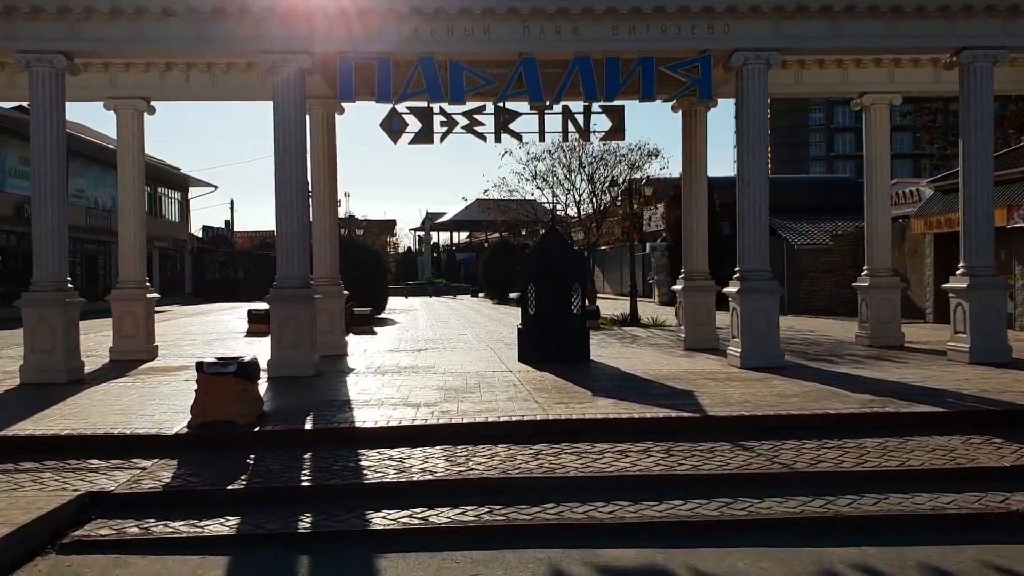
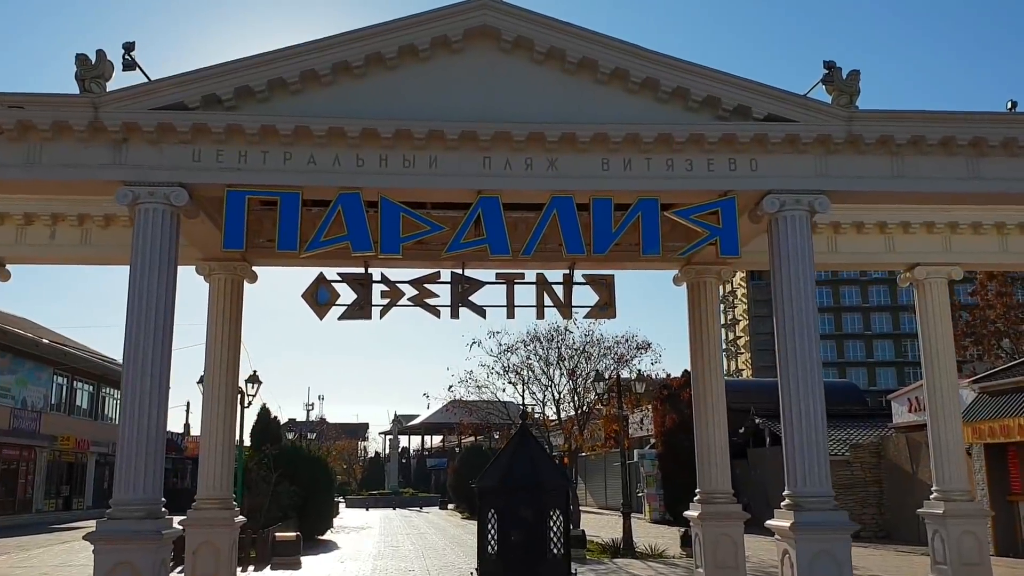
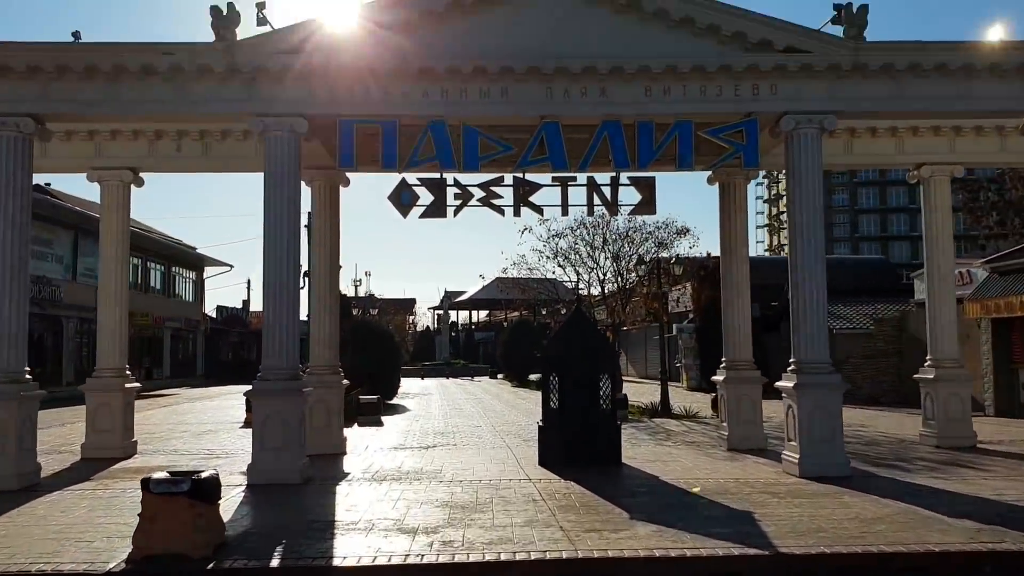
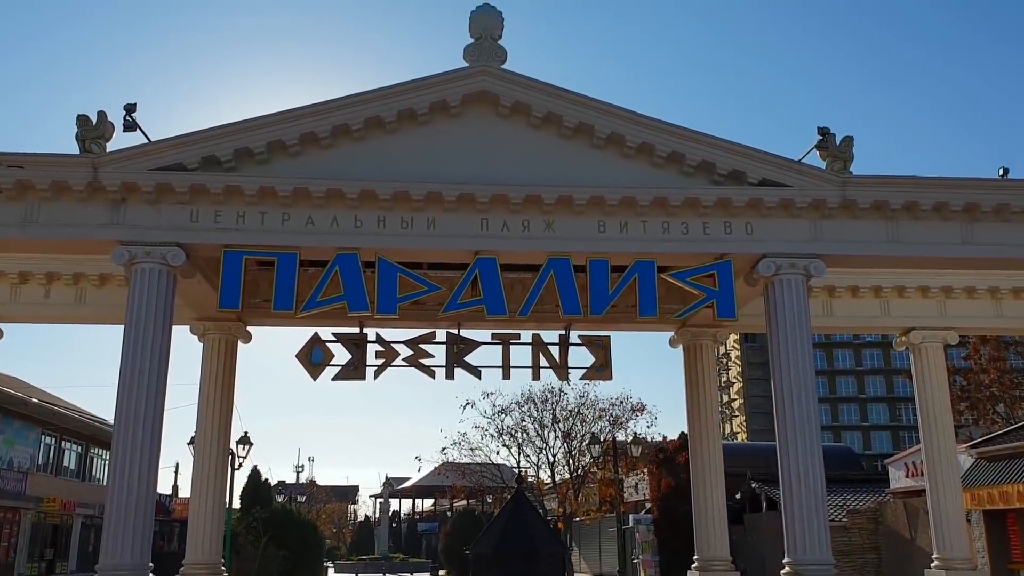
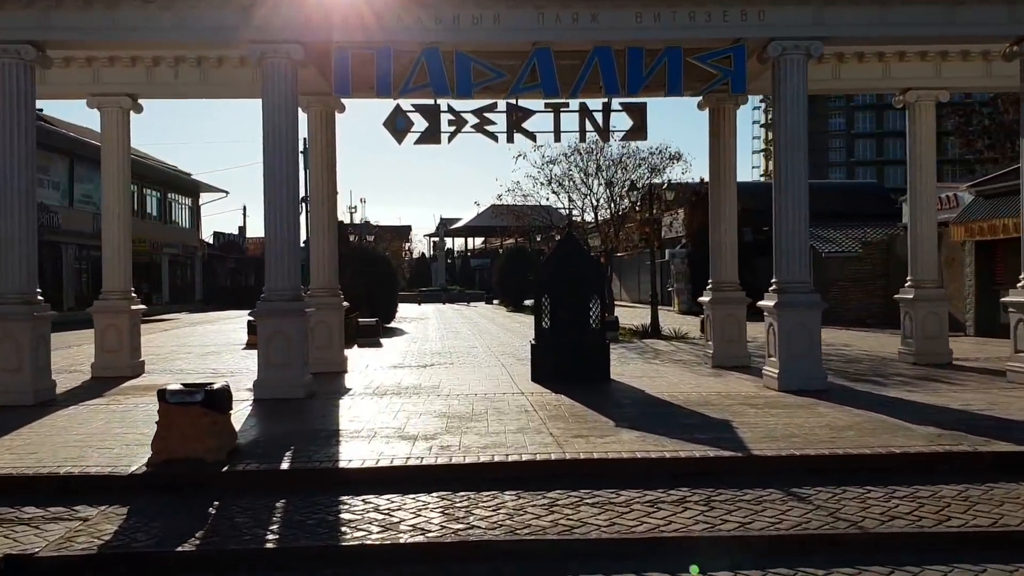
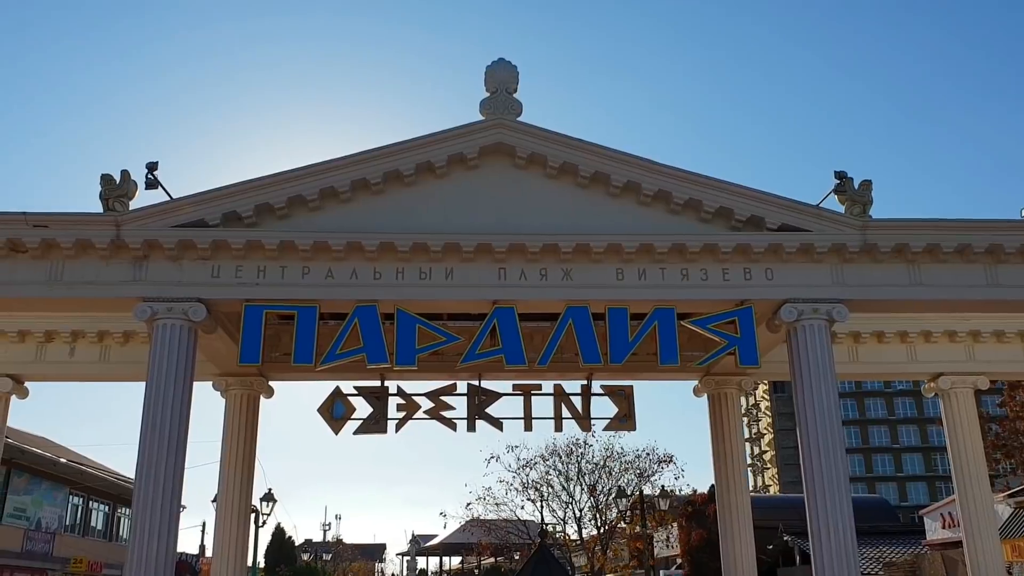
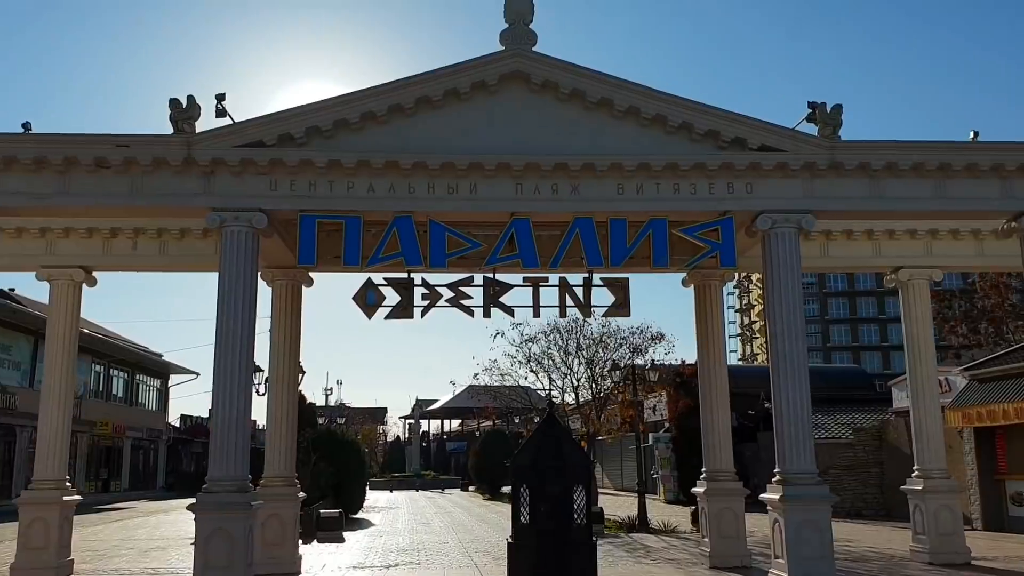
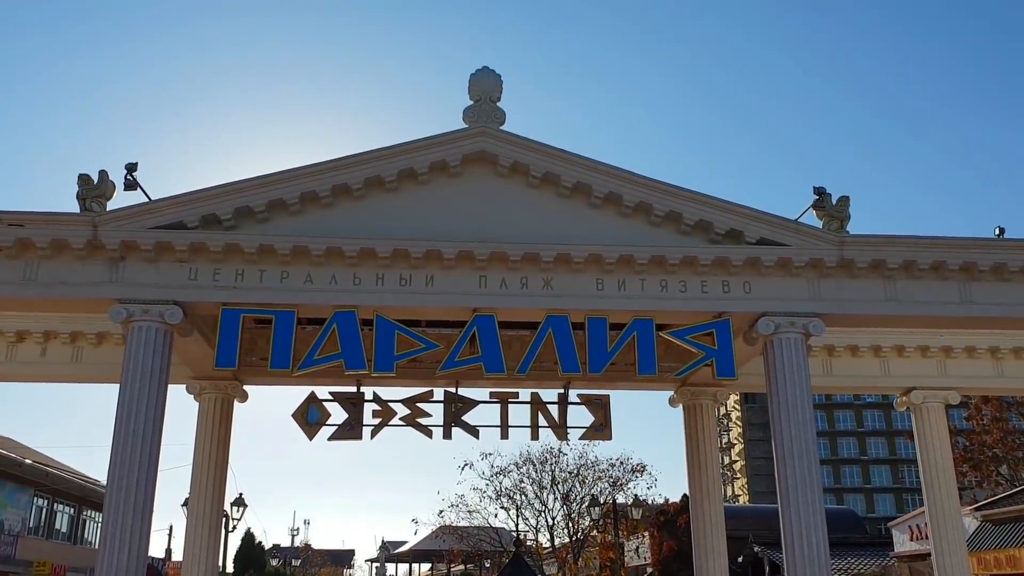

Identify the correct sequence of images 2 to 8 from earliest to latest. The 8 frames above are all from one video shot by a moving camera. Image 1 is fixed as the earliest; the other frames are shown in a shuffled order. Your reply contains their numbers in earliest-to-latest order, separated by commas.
5, 3, 7, 2, 4, 8, 6
